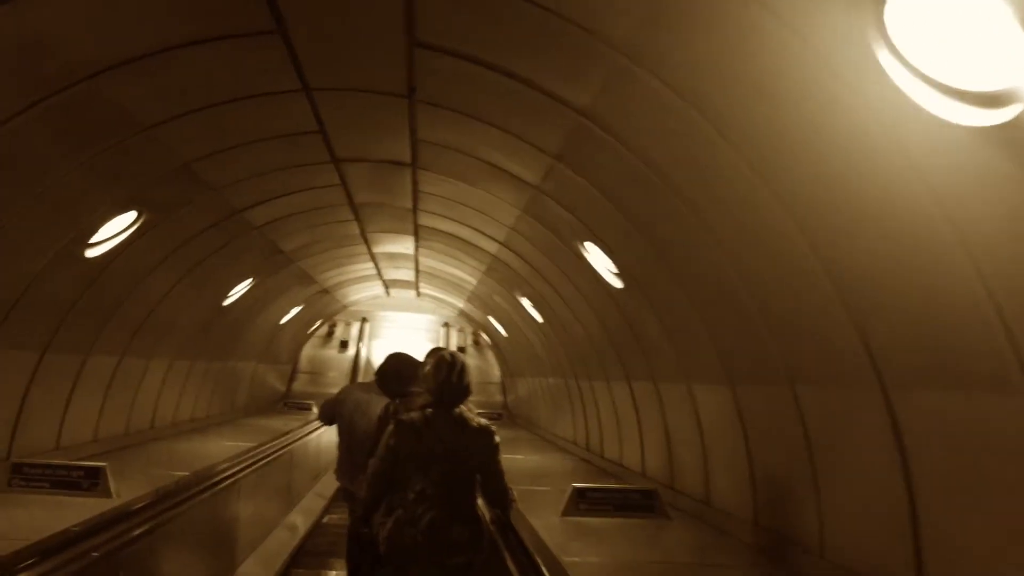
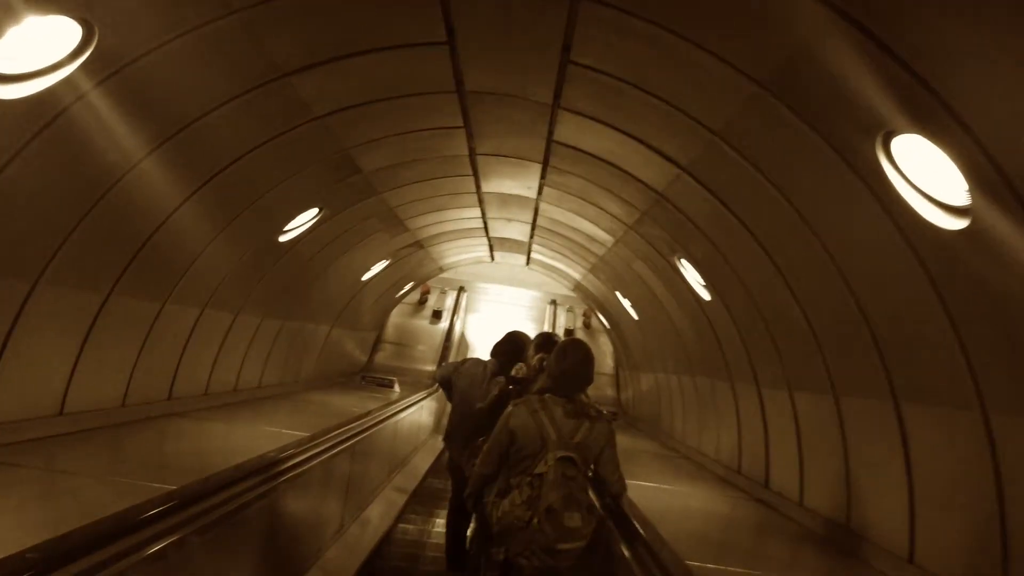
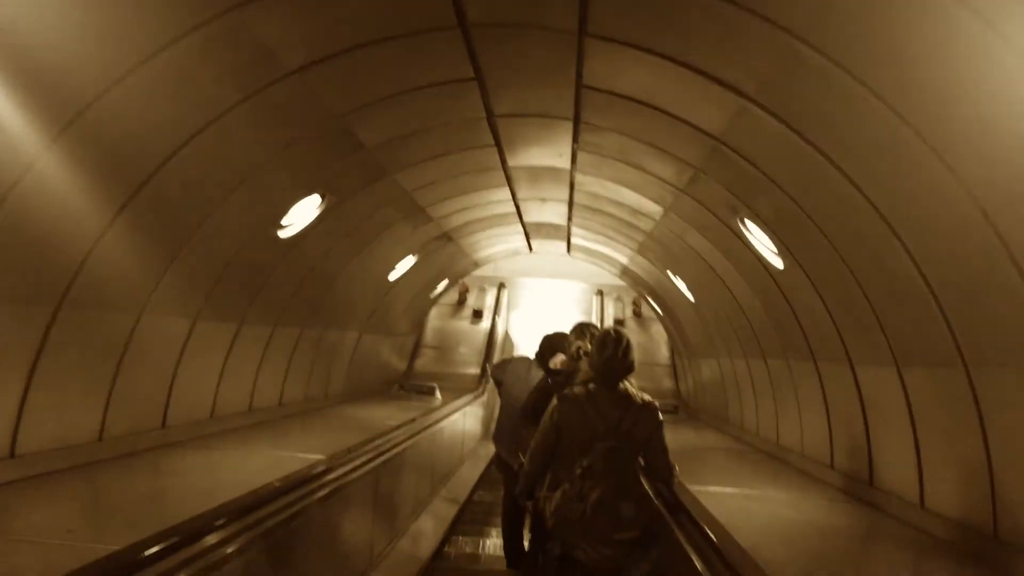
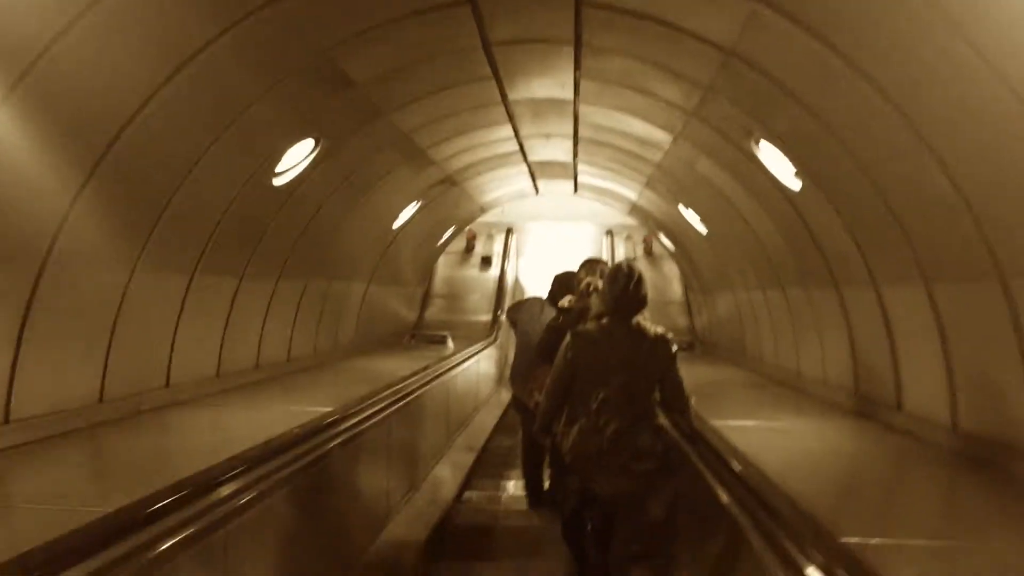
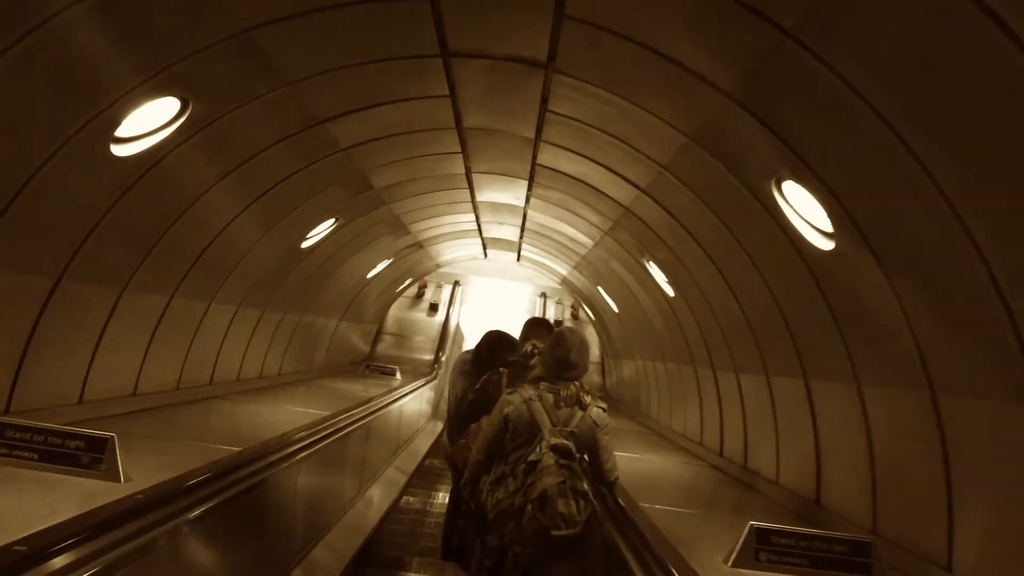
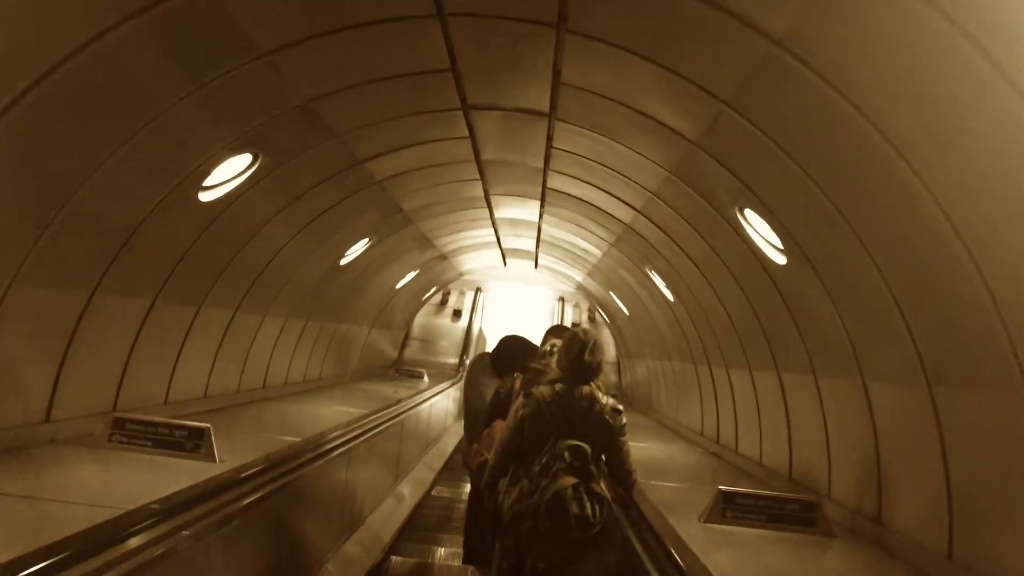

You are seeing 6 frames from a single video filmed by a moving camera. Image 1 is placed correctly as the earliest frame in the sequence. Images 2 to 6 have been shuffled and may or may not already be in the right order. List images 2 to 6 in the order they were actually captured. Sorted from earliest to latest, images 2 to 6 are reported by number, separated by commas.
6, 5, 2, 3, 4
